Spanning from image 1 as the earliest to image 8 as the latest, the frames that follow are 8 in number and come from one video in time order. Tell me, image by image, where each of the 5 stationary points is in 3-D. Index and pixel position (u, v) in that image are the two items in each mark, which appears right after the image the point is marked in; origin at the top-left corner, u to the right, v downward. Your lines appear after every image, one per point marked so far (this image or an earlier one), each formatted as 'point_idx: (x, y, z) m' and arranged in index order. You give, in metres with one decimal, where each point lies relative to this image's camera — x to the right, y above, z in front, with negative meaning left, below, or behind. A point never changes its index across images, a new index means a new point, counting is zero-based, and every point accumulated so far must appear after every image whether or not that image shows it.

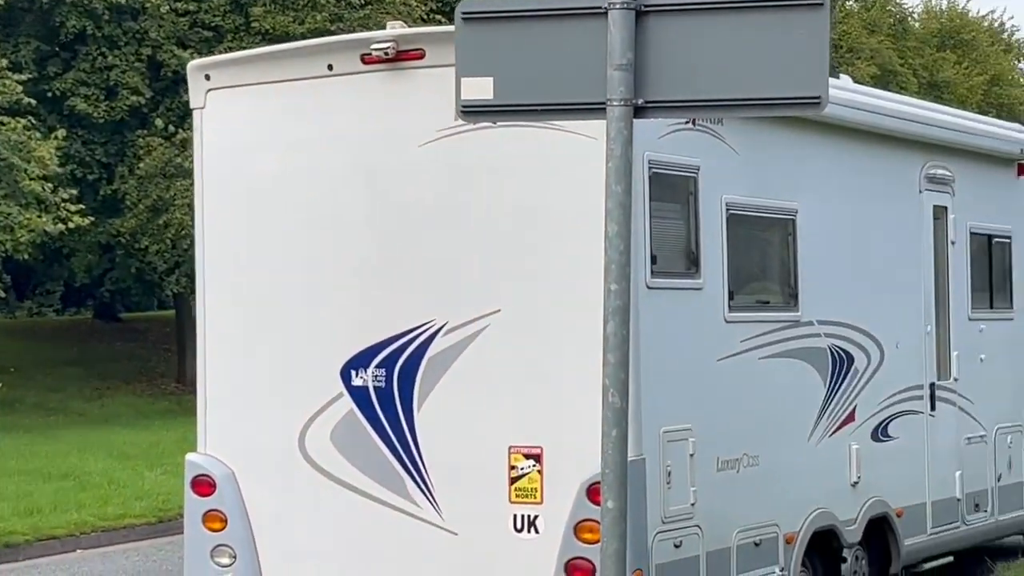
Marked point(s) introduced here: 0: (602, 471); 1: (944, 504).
0: (+0.2, -0.4, +4.3) m
1: (+1.9, -1.0, +8.7) m
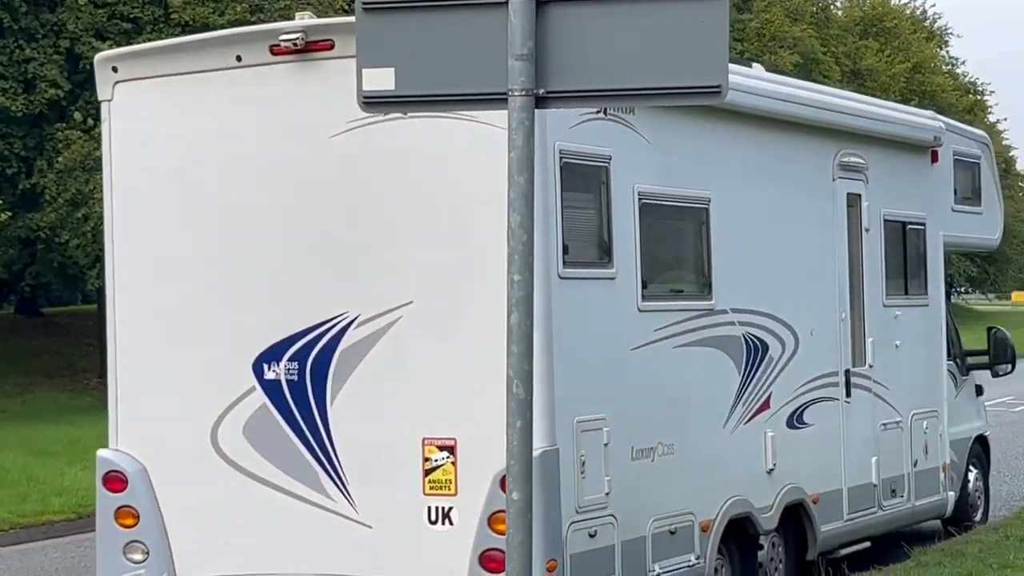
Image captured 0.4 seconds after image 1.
0: (0.0, -0.4, +4.3) m
1: (+1.6, -0.9, +8.8) m
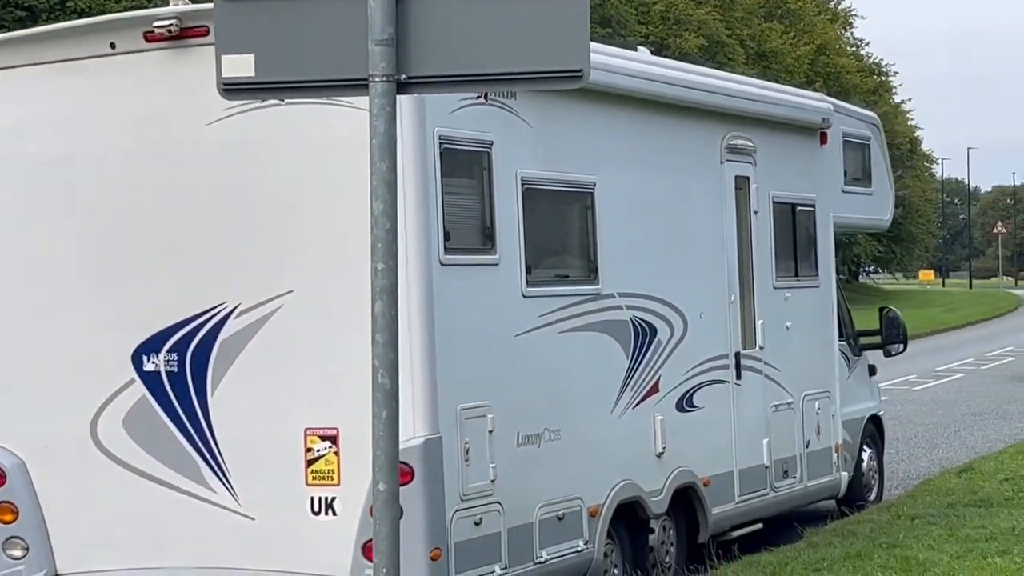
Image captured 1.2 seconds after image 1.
0: (-0.3, -0.4, +4.2) m
1: (+1.1, -0.8, +8.8) m
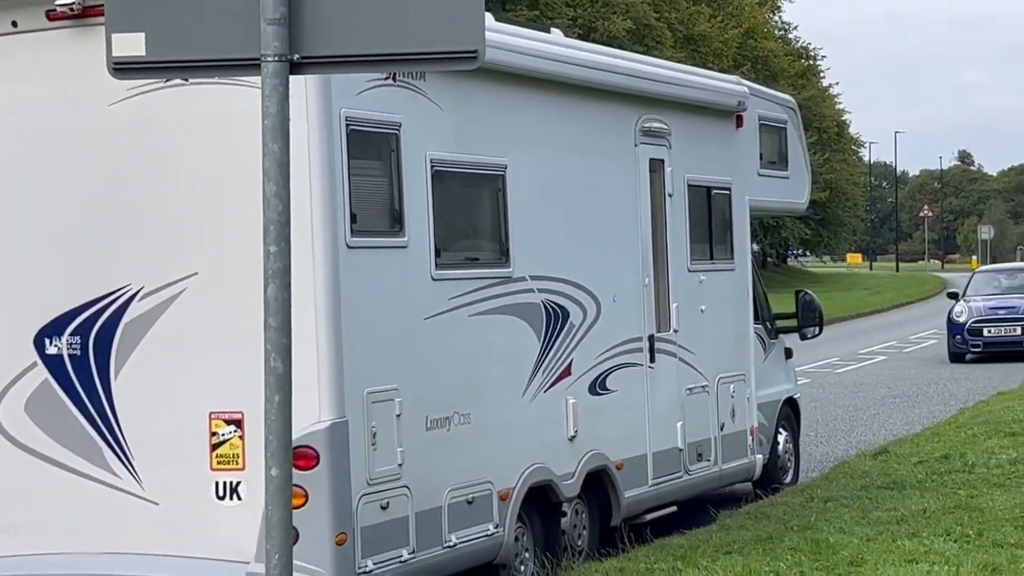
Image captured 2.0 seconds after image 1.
0: (-0.5, -0.3, +4.2) m
1: (+0.7, -0.8, +8.8) m
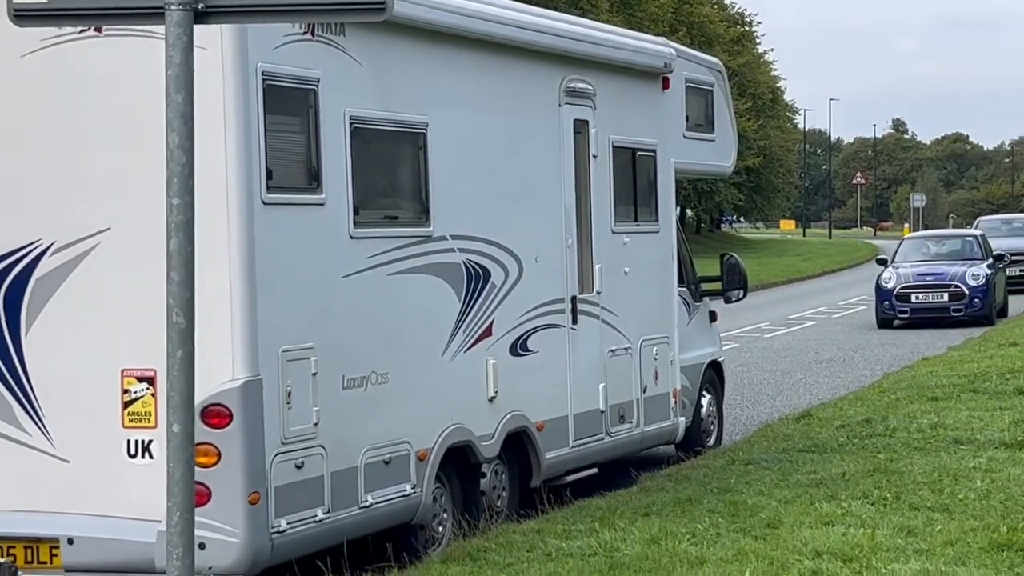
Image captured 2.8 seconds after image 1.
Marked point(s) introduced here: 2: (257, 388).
0: (-0.7, -0.2, +4.1) m
1: (+0.3, -0.6, +8.8) m
2: (-0.8, -0.3, +6.1) m
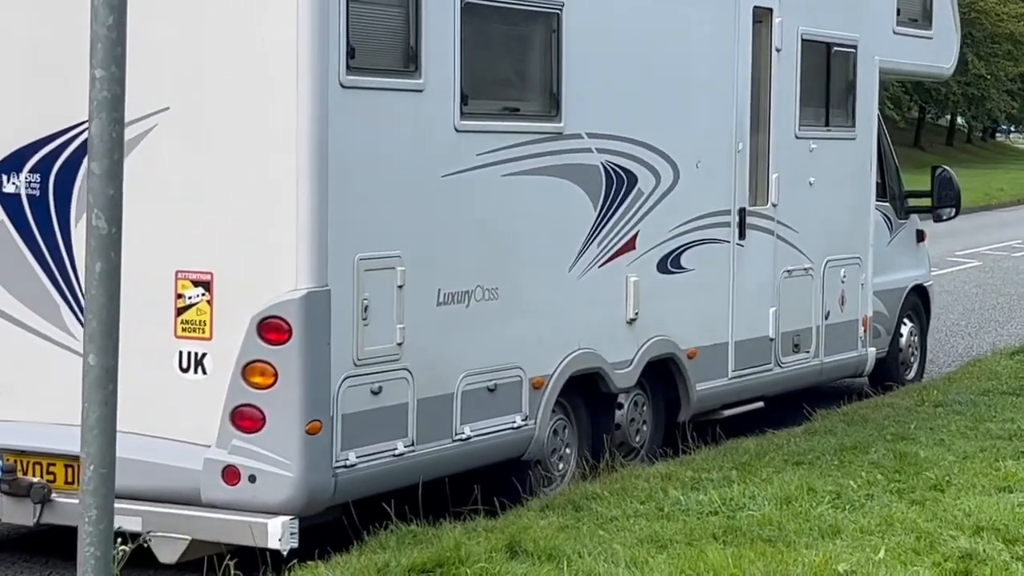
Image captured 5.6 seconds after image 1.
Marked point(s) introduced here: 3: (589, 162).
0: (-0.7, 0.0, +3.3) m
1: (+1.0, -0.2, +7.8) m
2: (-0.5, 0.0, +5.3) m
3: (+0.3, +0.4, +6.6) m
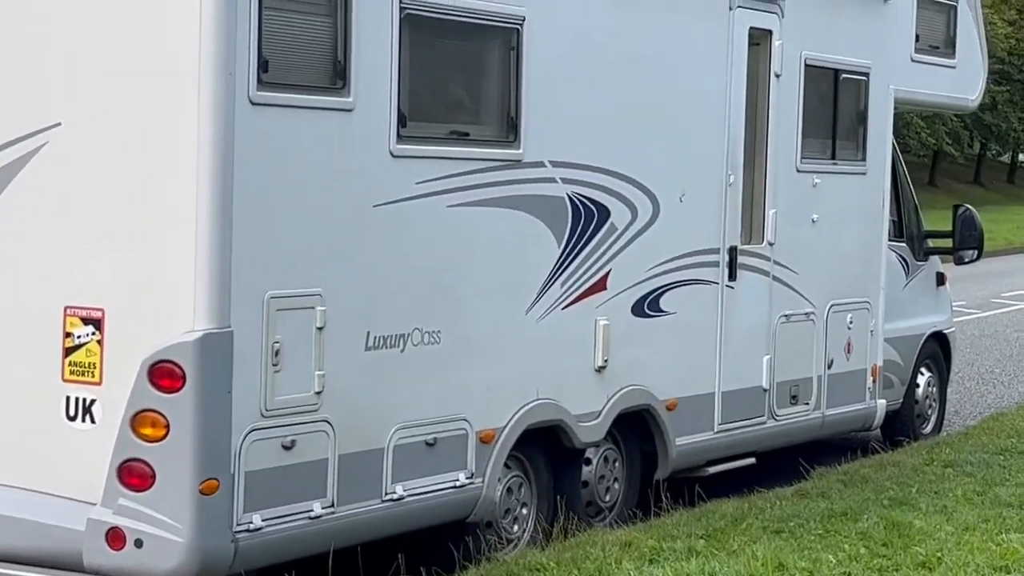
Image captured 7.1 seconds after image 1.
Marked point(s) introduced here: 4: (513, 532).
0: (-1.0, -0.1, +2.7) m
1: (+0.8, -0.4, +7.1) m
2: (-0.7, -0.1, +4.7) m
3: (+0.1, +0.3, +6.0) m
4: (0.0, -0.8, +6.0) m
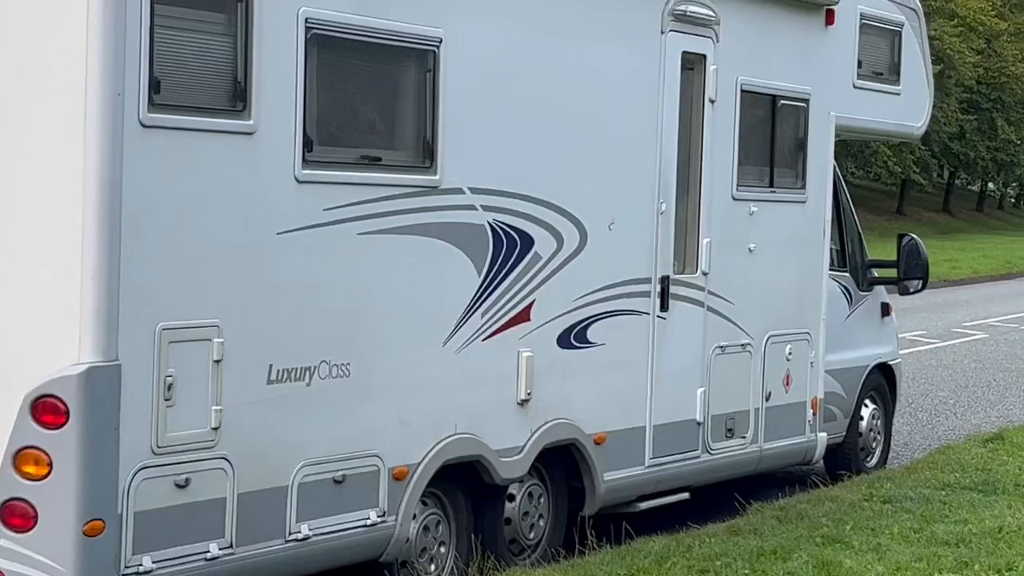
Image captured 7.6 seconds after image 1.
0: (-1.2, -0.2, +2.5) m
1: (+0.6, -0.5, +6.9) m
2: (-0.9, -0.2, +4.5) m
3: (-0.1, +0.2, +5.8) m
4: (-0.3, -0.8, +5.8) m
